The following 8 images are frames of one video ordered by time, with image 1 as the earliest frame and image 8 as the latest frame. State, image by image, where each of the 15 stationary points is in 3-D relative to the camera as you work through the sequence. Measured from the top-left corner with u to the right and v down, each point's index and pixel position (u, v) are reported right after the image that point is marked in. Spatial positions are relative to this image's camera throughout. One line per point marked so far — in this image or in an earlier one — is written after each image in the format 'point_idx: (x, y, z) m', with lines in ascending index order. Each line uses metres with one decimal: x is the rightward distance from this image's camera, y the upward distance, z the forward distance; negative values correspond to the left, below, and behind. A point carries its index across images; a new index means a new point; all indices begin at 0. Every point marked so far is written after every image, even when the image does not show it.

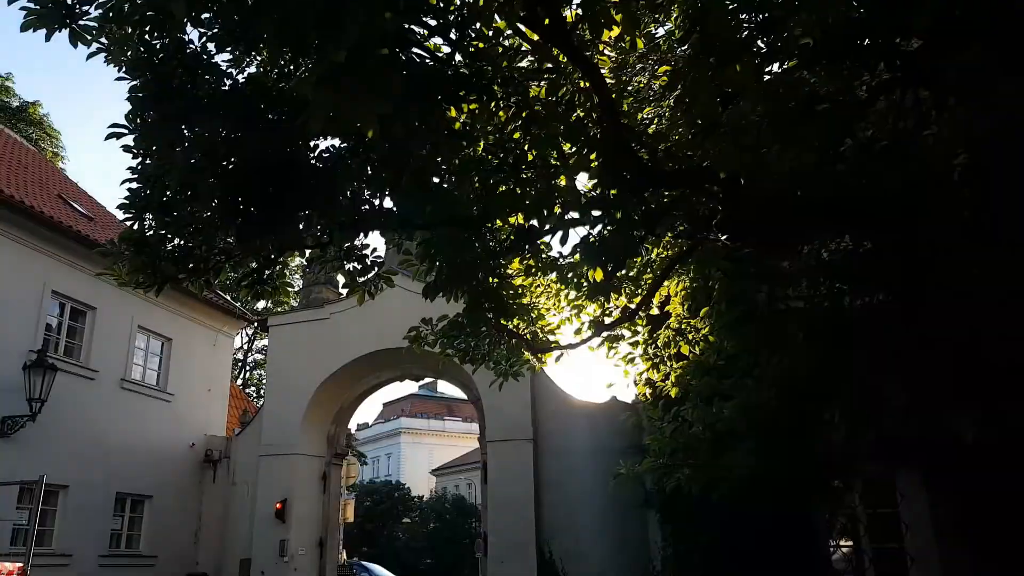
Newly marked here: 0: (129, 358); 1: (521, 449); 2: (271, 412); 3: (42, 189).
0: (-7.5, -1.4, +14.2) m
1: (+0.1, -2.9, +13.4) m
2: (-5.0, -2.5, +15.0) m
3: (-9.1, +1.9, +14.1) m
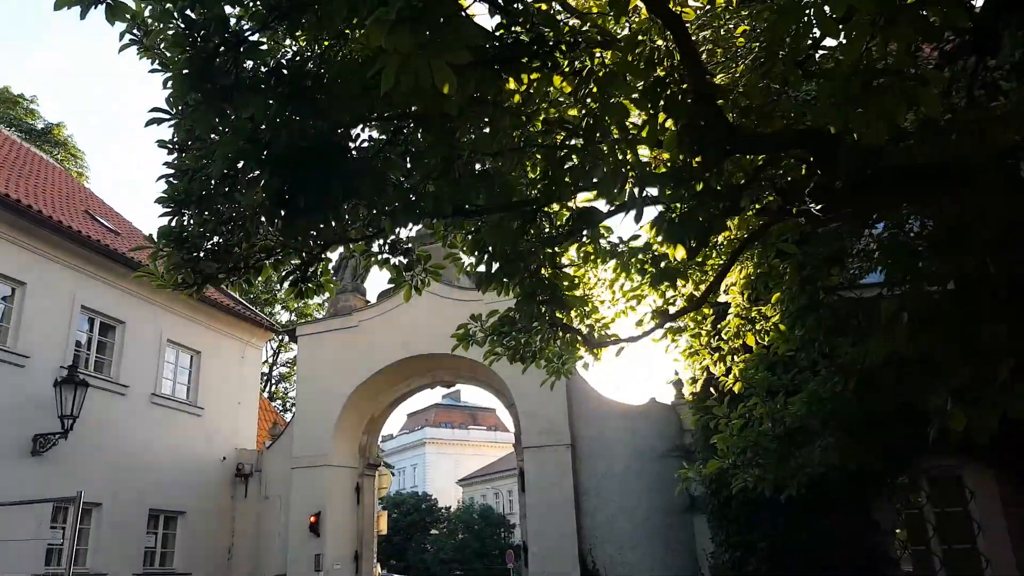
0: (-6.8, -1.6, +14.0) m
1: (+0.8, -3.0, +13.0) m
2: (-4.3, -2.7, +14.8) m
3: (-8.6, +1.6, +14.0) m
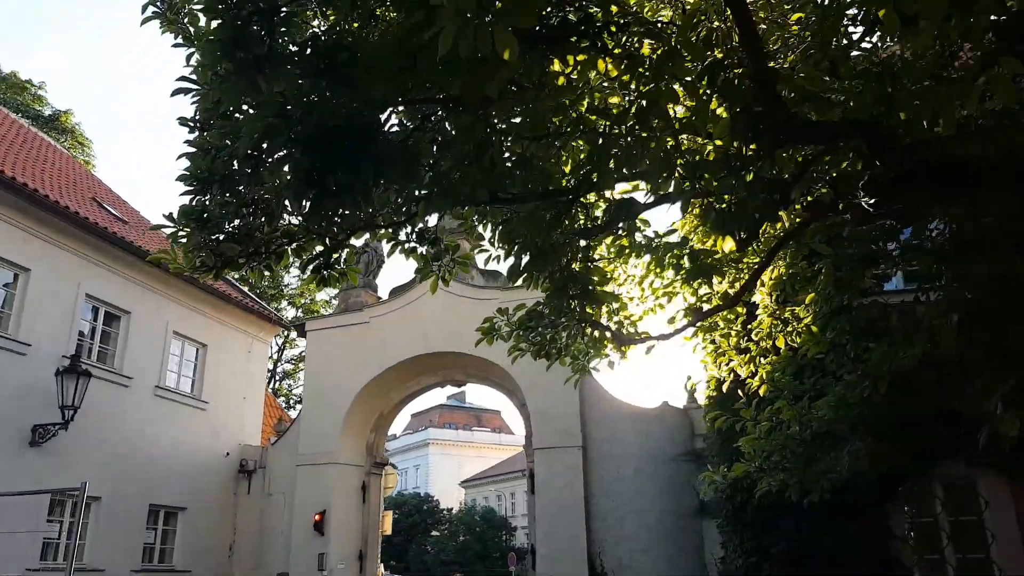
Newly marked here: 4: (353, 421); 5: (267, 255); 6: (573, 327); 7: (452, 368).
0: (-6.6, -1.5, +13.9) m
1: (+1.0, -3.0, +12.9) m
2: (-4.1, -2.6, +14.7) m
3: (-8.3, +1.8, +13.9) m
4: (-3.2, -2.7, +14.8) m
5: (-1.6, +0.2, +4.9) m
6: (+0.4, -0.3, +5.3) m
7: (-1.3, -1.7, +15.1) m
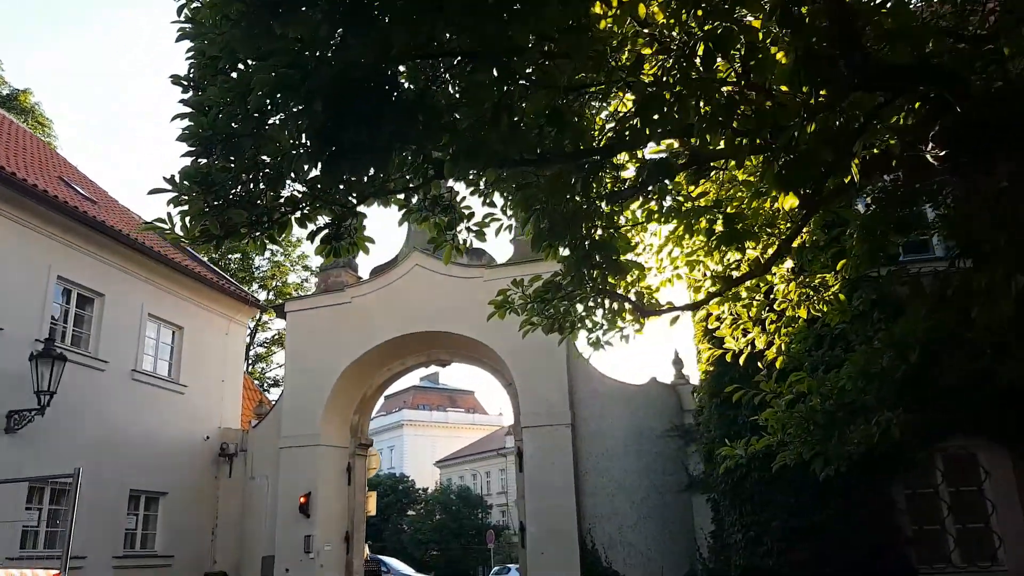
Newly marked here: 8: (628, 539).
0: (-6.8, -1.1, +13.4) m
1: (+0.8, -2.5, +12.7) m
2: (-4.3, -2.2, +14.3) m
3: (-8.5, +2.1, +13.3) m
4: (-3.4, -2.3, +14.4) m
5: (-1.5, +0.4, +4.6) m
6: (+0.5, -0.1, +5.1) m
7: (-1.5, -1.2, +14.8) m
8: (+1.9, -4.2, +12.3) m
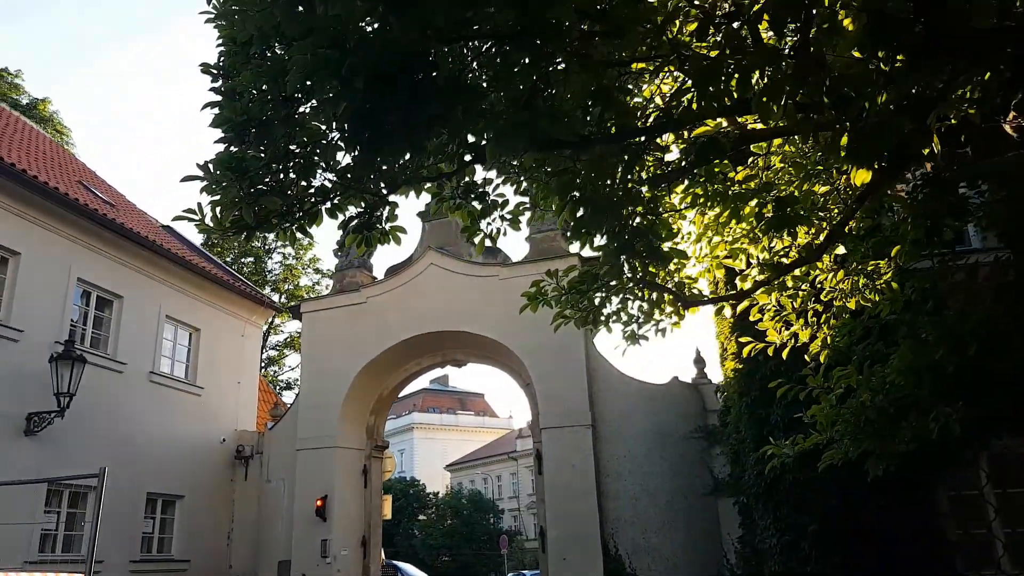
0: (-6.5, -1.1, +13.3) m
1: (+1.2, -2.5, +12.5) m
2: (-3.9, -2.2, +14.2) m
3: (-8.2, +2.1, +13.2) m
4: (-3.1, -2.3, +14.3) m
5: (-1.3, +0.4, +4.4) m
6: (+0.8, 0.0, +4.9) m
7: (-1.2, -1.2, +14.7) m
8: (+2.3, -4.2, +12.1) m
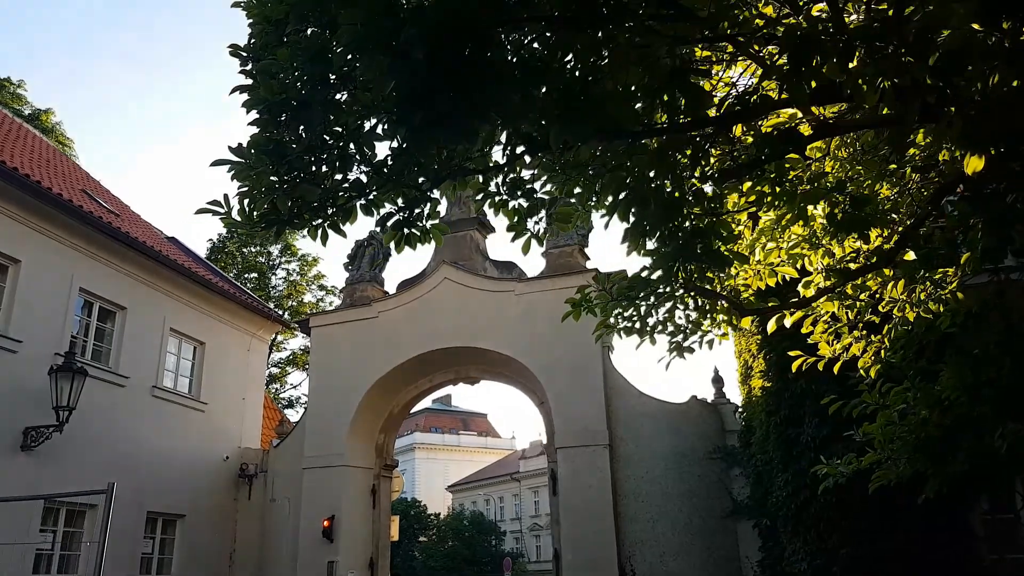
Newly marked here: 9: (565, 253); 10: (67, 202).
0: (-6.2, -1.3, +13.0) m
1: (+1.4, -2.8, +12.1) m
2: (-3.7, -2.5, +13.8) m
3: (-7.9, +1.9, +13.0) m
4: (-2.8, -2.5, +13.9) m
5: (-1.0, +0.4, +4.1) m
6: (+1.0, -0.1, +4.6) m
7: (-0.9, -1.5, +14.3) m
8: (+2.6, -4.4, +11.6) m
9: (+1.0, +0.6, +13.4) m
10: (-6.5, +1.3, +10.7) m
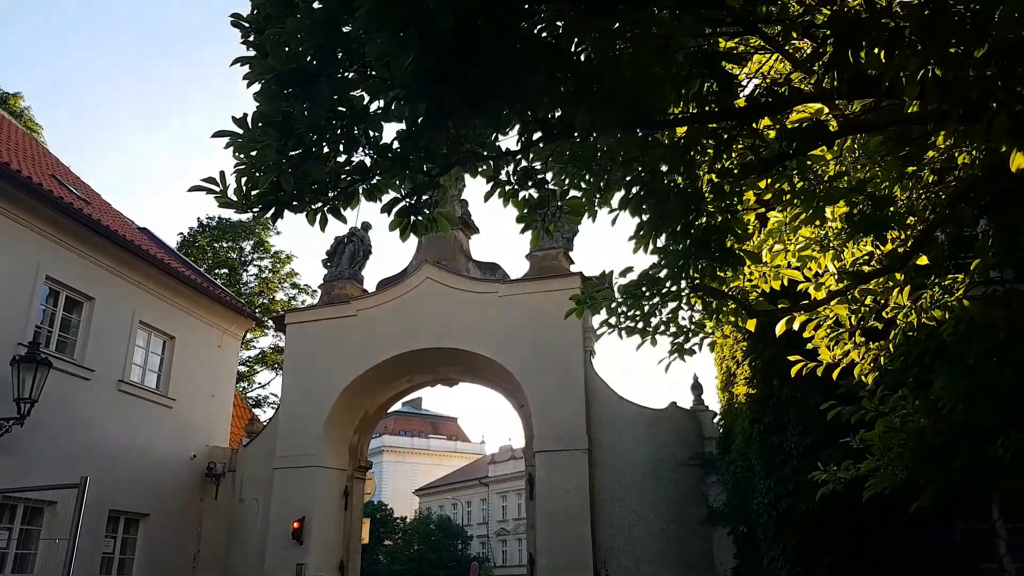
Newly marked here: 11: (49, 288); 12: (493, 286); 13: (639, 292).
0: (-6.5, -1.2, +12.6) m
1: (+1.1, -2.8, +12.0) m
2: (-4.1, -2.4, +13.5) m
3: (-8.1, +2.1, +12.6) m
4: (-3.2, -2.5, +13.6) m
5: (-0.9, +0.5, +3.9) m
6: (+1.1, -0.1, +4.5) m
7: (-1.3, -1.5, +14.1) m
8: (+2.2, -4.5, +11.6) m
9: (+0.7, +0.6, +13.3) m
10: (-6.7, +1.4, +10.3) m
11: (-6.9, 0.0, +11.1) m
12: (-0.3, 0.0, +13.2) m
13: (+0.8, 0.0, +4.6) m
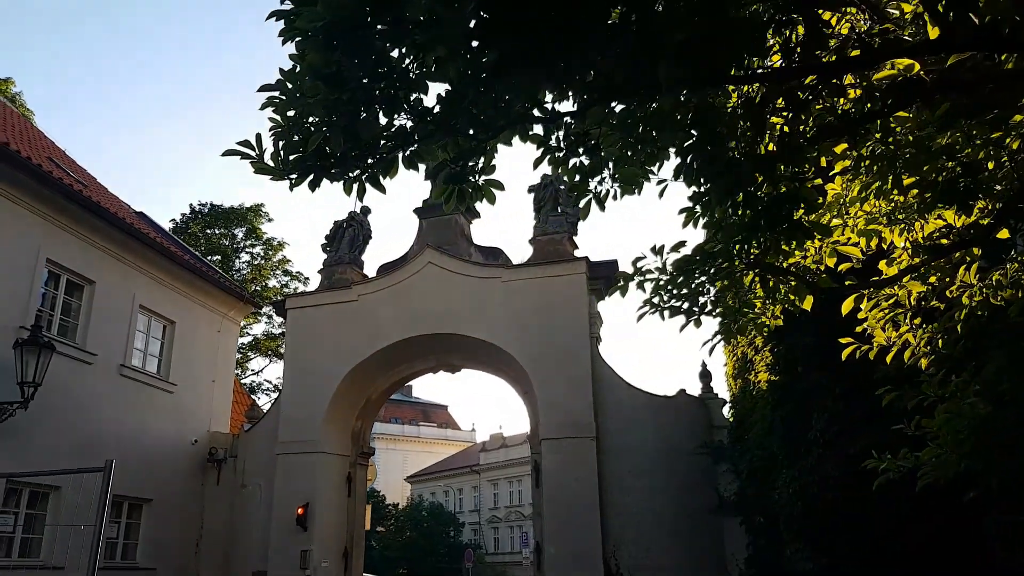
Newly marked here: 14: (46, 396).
0: (-6.4, -0.9, +12.3) m
1: (+1.2, -2.5, +11.8) m
2: (-3.9, -2.1, +13.2) m
3: (-8.0, +2.4, +12.2) m
4: (-3.1, -2.2, +13.4) m
5: (-0.7, +0.6, +3.7) m
6: (+1.3, +0.1, +4.2) m
7: (-1.1, -1.2, +13.9) m
8: (+2.3, -4.3, +11.4) m
9: (+0.8, +0.9, +13.1) m
10: (-6.5, +1.7, +9.9) m
11: (-6.8, +0.3, +10.8) m
12: (-0.2, +0.3, +13.0) m
13: (+1.1, +0.1, +4.4) m
14: (-6.6, -1.5, +10.4) m
